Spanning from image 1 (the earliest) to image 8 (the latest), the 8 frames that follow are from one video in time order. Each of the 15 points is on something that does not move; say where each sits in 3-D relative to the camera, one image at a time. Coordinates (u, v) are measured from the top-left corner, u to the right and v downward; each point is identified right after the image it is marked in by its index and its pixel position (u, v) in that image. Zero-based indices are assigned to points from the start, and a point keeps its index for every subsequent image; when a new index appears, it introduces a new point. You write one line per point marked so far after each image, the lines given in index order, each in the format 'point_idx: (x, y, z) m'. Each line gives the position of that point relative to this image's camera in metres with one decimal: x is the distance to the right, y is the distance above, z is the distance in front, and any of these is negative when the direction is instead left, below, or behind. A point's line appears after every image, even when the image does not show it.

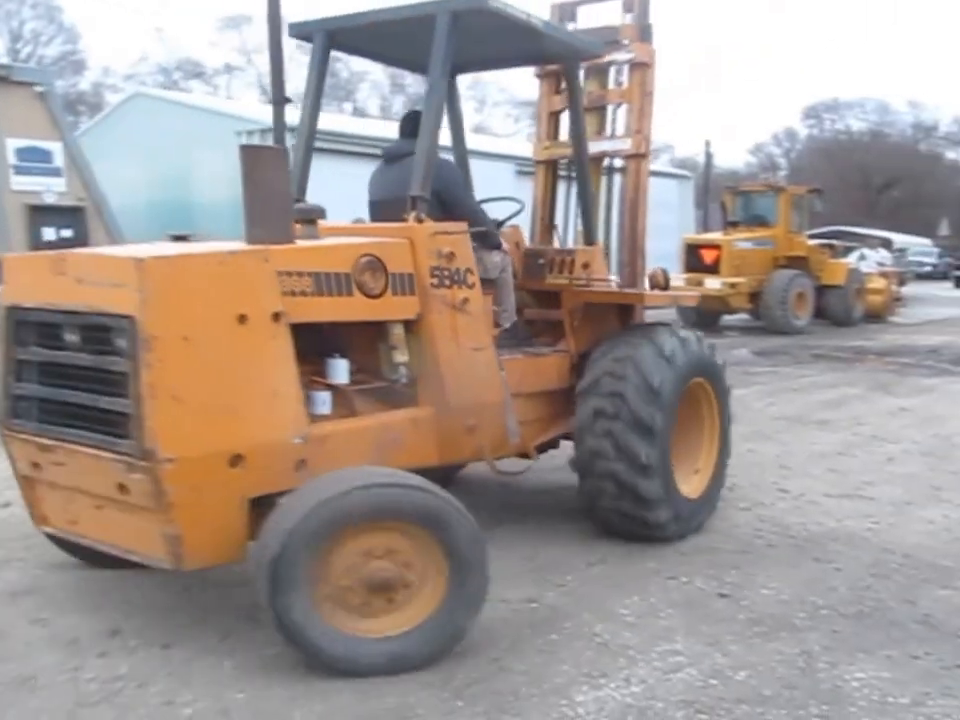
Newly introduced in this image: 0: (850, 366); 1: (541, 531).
0: (+9.8, 0.0, +17.0) m
1: (+0.6, -1.7, +6.3) m
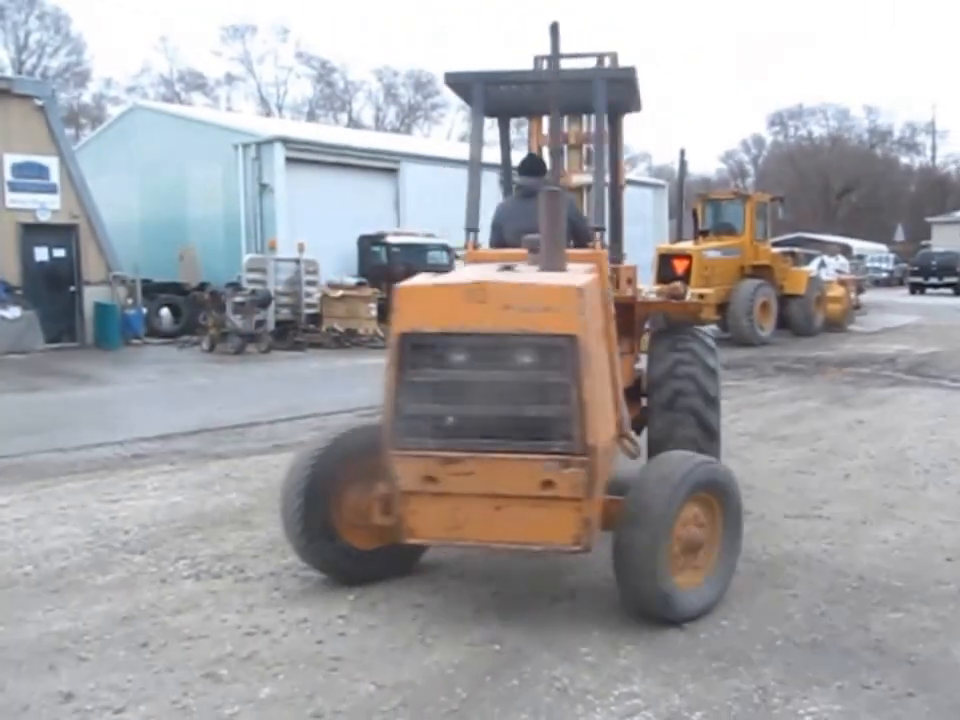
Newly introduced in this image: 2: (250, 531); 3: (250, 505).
0: (+8.9, -0.5, +17.3) m
1: (+0.3, -2.0, +6.3) m
2: (-2.1, -1.6, +6.0) m
3: (-2.2, -1.5, +6.5) m
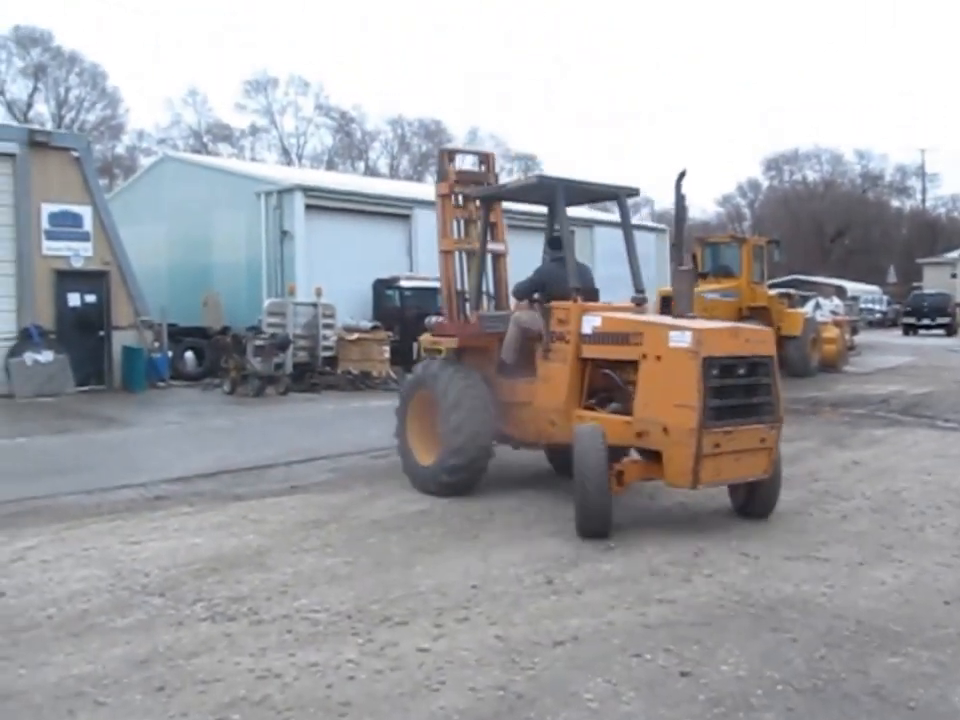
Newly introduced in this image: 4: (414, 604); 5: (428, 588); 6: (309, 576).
0: (+8.9, -1.6, +17.6) m
1: (+0.3, -2.5, +6.4) m
2: (-2.0, -2.0, +6.1) m
3: (-2.2, -1.9, +6.6) m
4: (-0.6, -2.3, +6.0) m
5: (-0.5, -2.3, +6.4) m
6: (-1.6, -2.1, +6.1) m
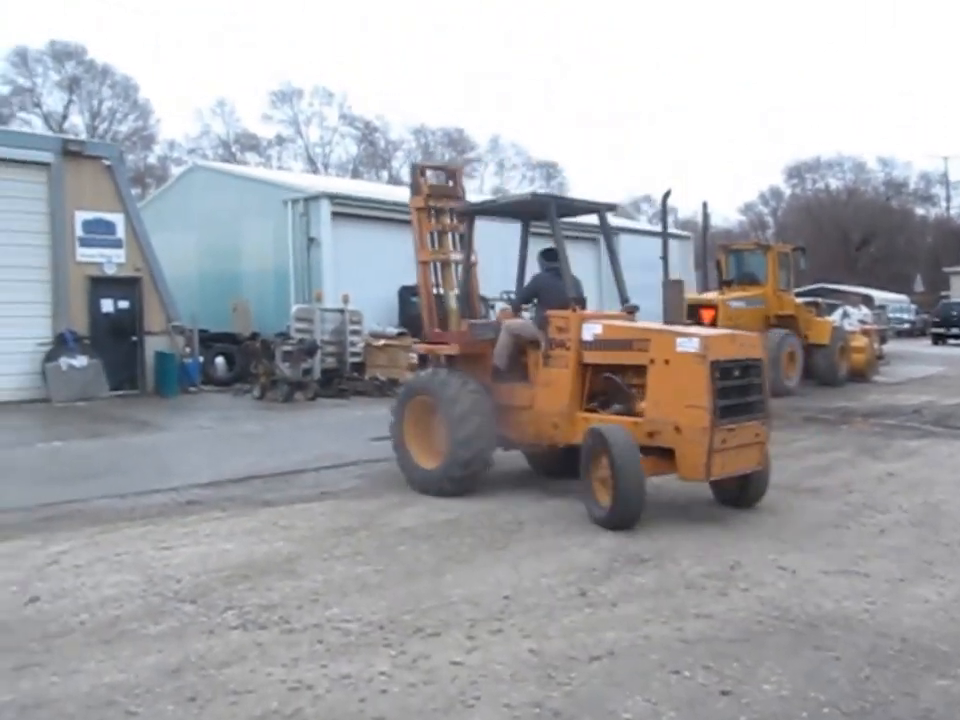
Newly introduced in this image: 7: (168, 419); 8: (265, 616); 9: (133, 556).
0: (+9.6, -1.8, +17.1) m
1: (+0.6, -2.5, +6.2) m
2: (-1.7, -2.0, +5.9) m
3: (-1.8, -2.0, +6.5) m
4: (-0.3, -2.3, +5.9) m
5: (-0.2, -2.3, +6.2) m
6: (-1.3, -2.1, +6.0) m
7: (-6.5, -1.2, +13.5) m
8: (-1.8, -2.1, +5.3) m
9: (-3.4, -1.9, +6.3) m
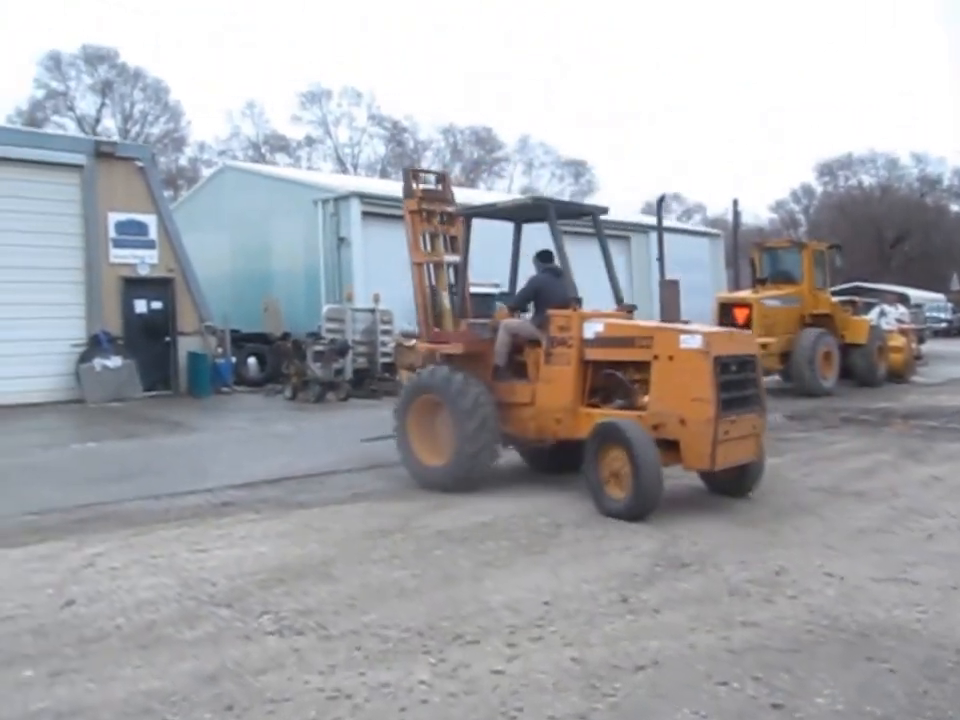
0: (+10.4, -1.8, +16.5) m
1: (+1.0, -2.5, +6.0) m
2: (-1.3, -2.0, +5.8) m
3: (-1.5, -2.0, +6.4) m
4: (0.0, -2.3, +5.7) m
5: (+0.1, -2.3, +6.0) m
6: (-0.9, -2.1, +5.8) m
7: (-5.9, -1.2, +13.6) m
8: (-1.4, -2.1, +5.2) m
9: (-3.0, -1.9, +6.2) m
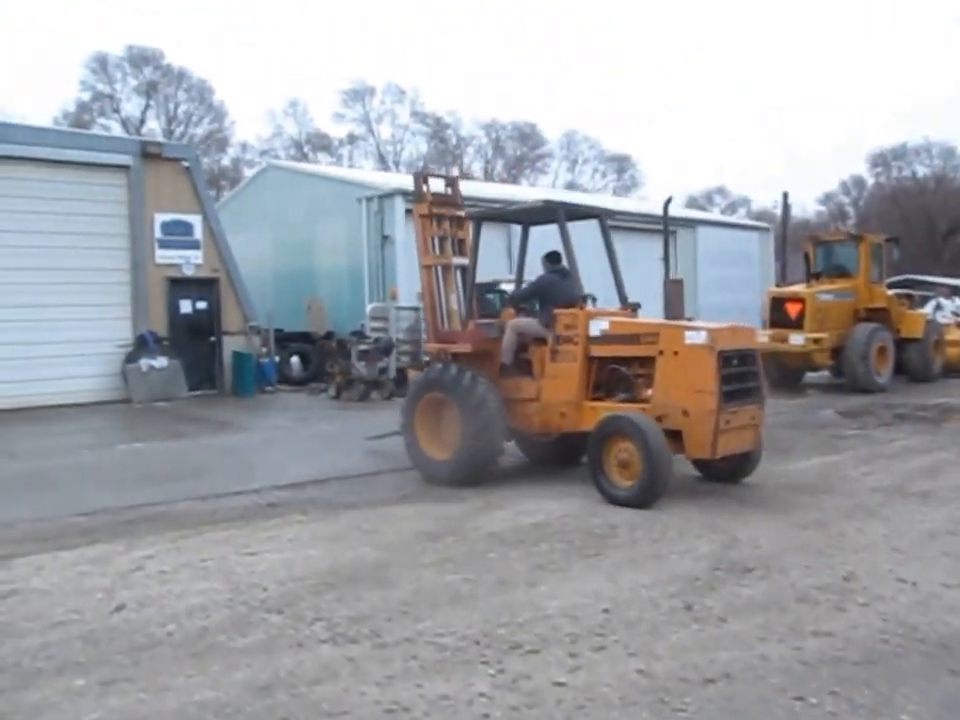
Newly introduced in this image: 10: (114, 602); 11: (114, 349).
0: (+11.4, -1.7, +15.6) m
1: (+1.5, -2.5, +5.6) m
2: (-0.8, -2.0, +5.6) m
3: (-0.9, -1.9, +6.2) m
4: (+0.5, -2.3, +5.4) m
5: (+0.7, -2.2, +5.7) m
6: (-0.4, -2.0, +5.6) m
7: (-4.9, -1.3, +13.6) m
8: (-1.0, -2.1, +5.0) m
9: (-2.5, -1.9, +6.1) m
10: (-3.0, -2.0, +5.3) m
11: (-9.1, +0.3, +16.1) m
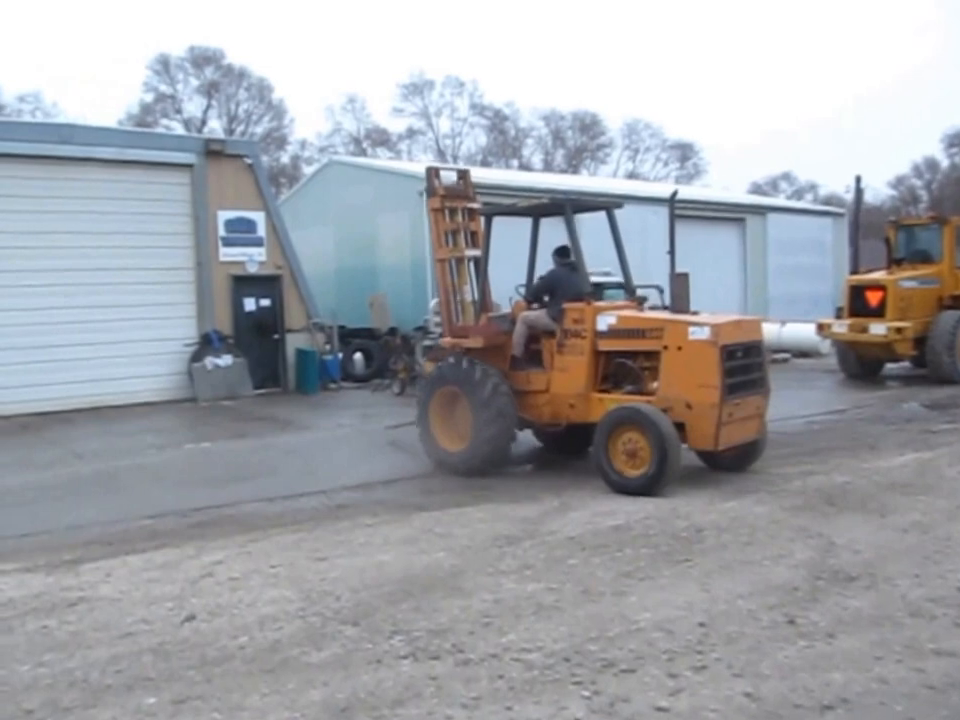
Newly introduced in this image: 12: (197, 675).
0: (+12.9, -1.4, +14.2) m
1: (+2.2, -2.4, +5.1) m
2: (-0.2, -1.9, +5.2) m
3: (-0.2, -1.9, +5.8) m
4: (+1.2, -2.2, +4.9) m
5: (+1.4, -2.2, +5.3) m
6: (+0.2, -2.0, +5.2) m
7: (-3.6, -1.2, +13.5) m
8: (-0.3, -2.0, +4.6) m
9: (-1.7, -1.9, +5.8) m
10: (-2.4, -2.0, +5.1) m
11: (-7.6, +0.3, +16.3) m
12: (-1.9, -2.1, +4.3) m
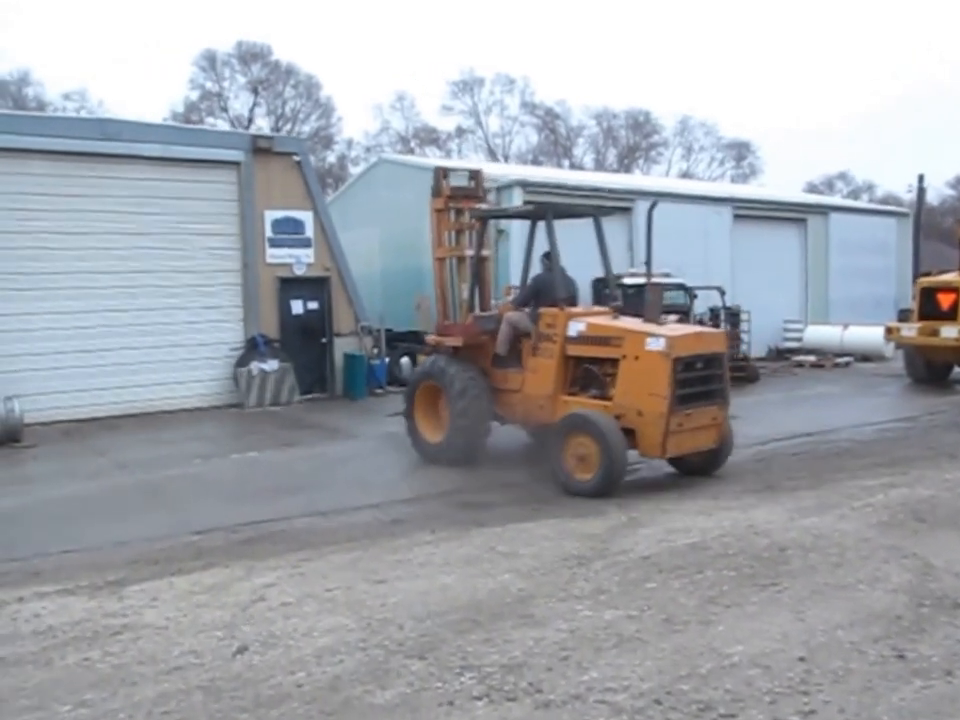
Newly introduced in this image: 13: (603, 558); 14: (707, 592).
0: (+13.9, -1.5, +12.9) m
1: (+2.7, -2.4, +4.4) m
2: (+0.4, -1.9, +4.7) m
3: (+0.4, -1.9, +5.3) m
4: (+1.7, -2.2, +4.3) m
5: (+1.9, -2.2, +4.7) m
6: (+0.8, -2.0, +4.7) m
7: (-2.6, -1.3, +13.2) m
8: (+0.2, -2.0, +4.1) m
9: (-1.2, -1.9, +5.4) m
10: (-1.8, -2.0, +4.7) m
11: (-6.4, +0.1, +16.3) m
12: (-1.4, -2.1, +3.9) m
13: (+1.1, -1.9, +6.1) m
14: (+2.0, -2.0, +5.6) m
